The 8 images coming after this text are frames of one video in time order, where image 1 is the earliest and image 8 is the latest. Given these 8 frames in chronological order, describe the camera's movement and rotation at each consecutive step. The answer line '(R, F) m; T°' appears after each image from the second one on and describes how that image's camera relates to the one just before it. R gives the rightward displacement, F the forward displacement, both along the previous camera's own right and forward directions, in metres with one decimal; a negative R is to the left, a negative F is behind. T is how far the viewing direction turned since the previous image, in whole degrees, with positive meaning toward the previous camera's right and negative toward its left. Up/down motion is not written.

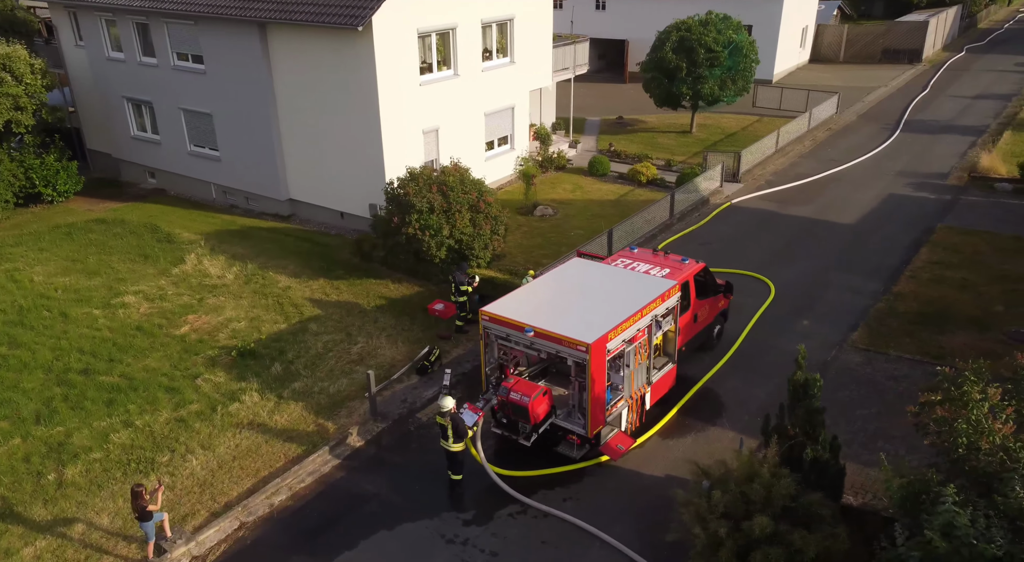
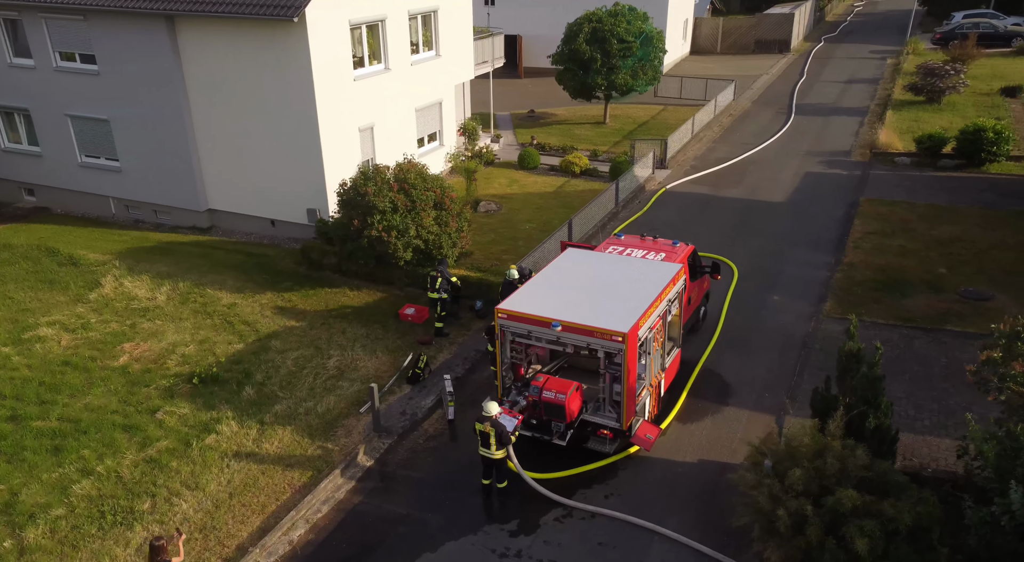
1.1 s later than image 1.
(-1.7, +0.6) m; +9°
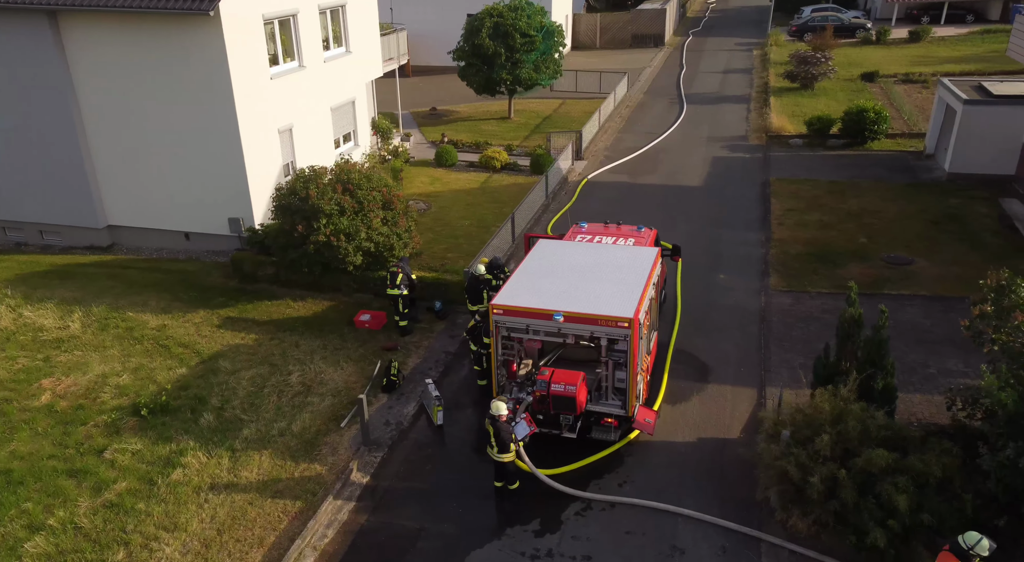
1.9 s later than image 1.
(-1.4, +0.4) m; +9°
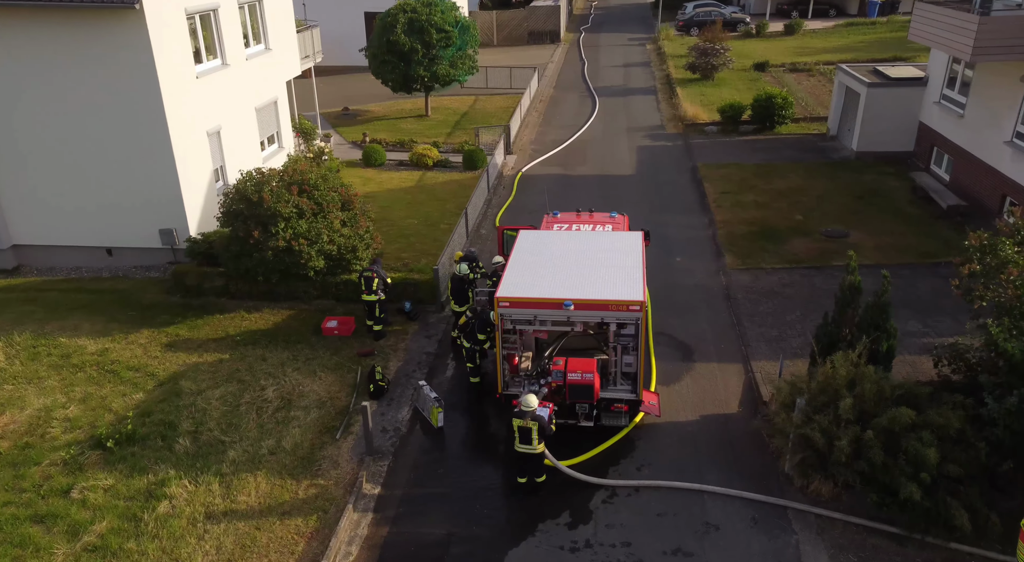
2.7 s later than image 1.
(-1.3, +0.3) m; +8°
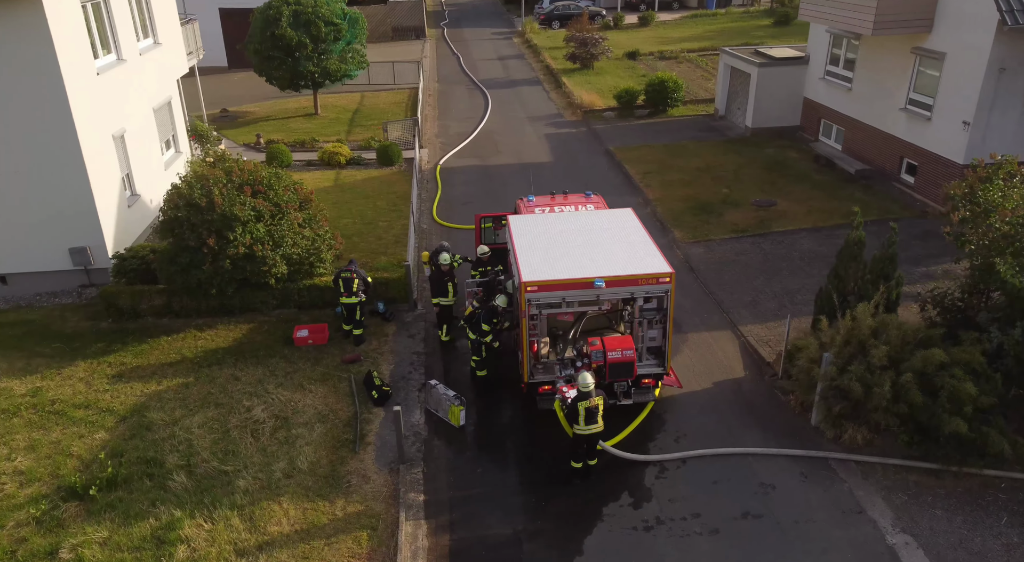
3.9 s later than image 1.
(-1.9, +0.5) m; +11°
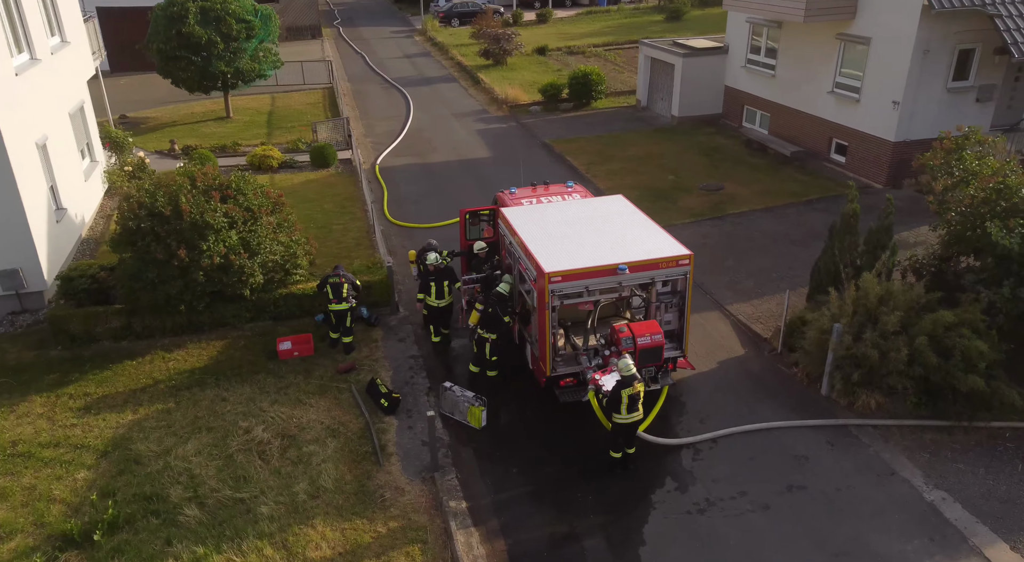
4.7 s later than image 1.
(-1.4, +0.3) m; +8°
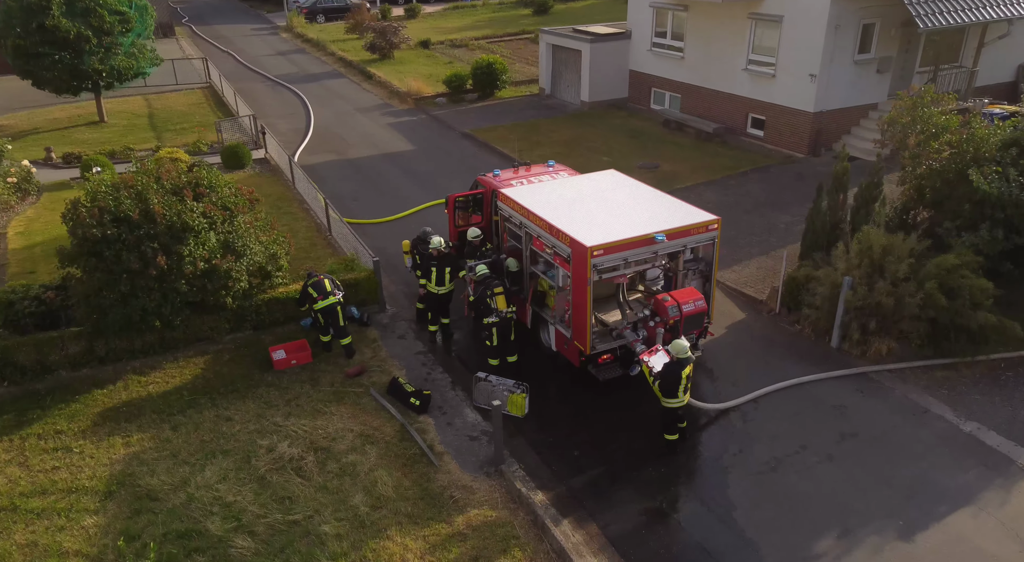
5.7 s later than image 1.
(-1.9, +0.5) m; +11°
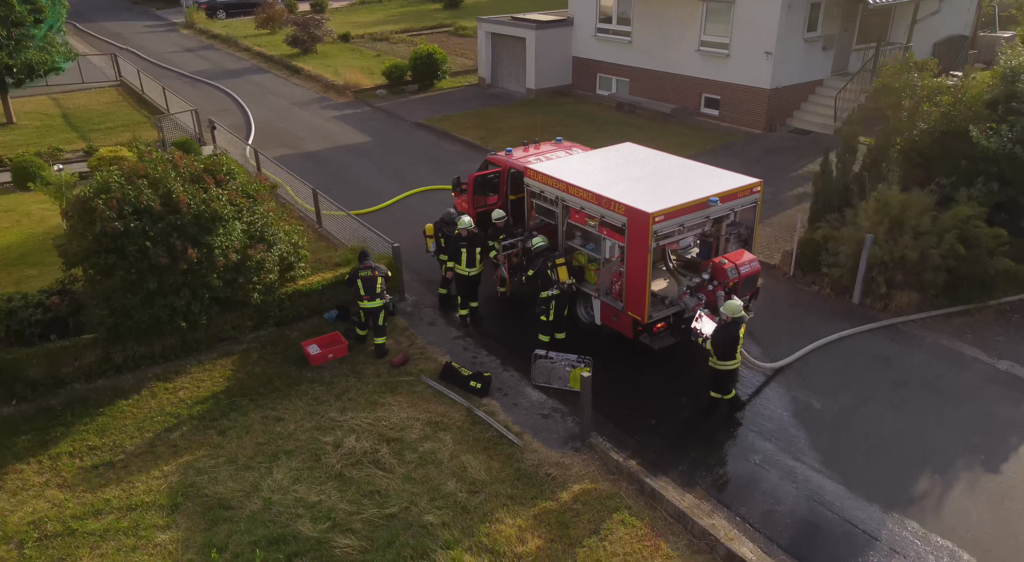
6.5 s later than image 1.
(-1.7, +0.3) m; +8°
